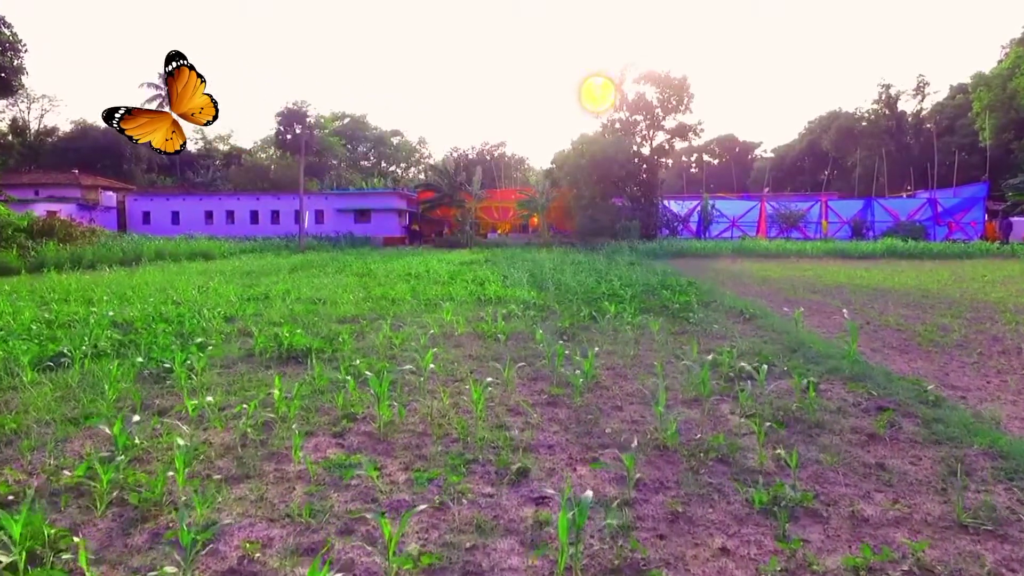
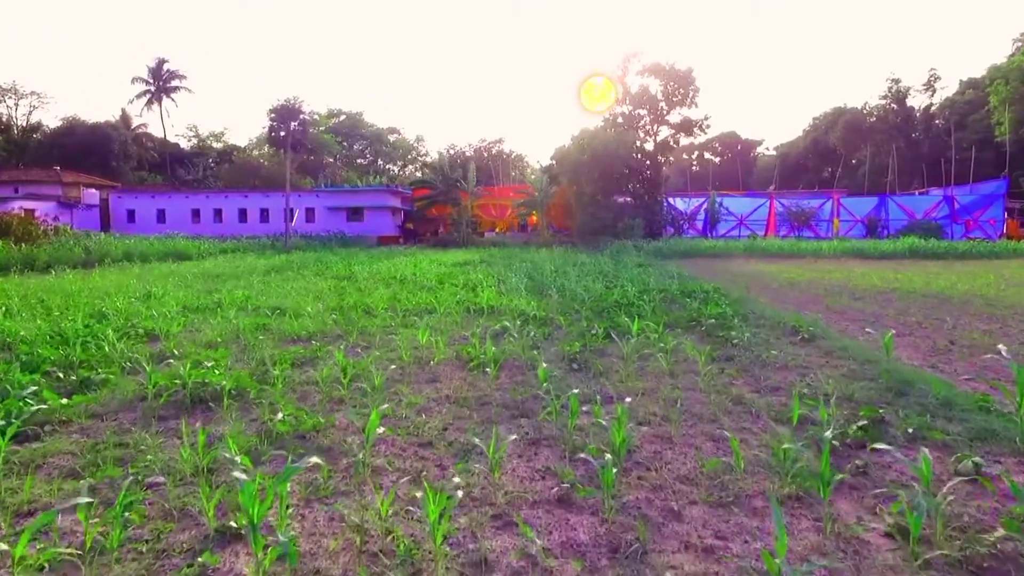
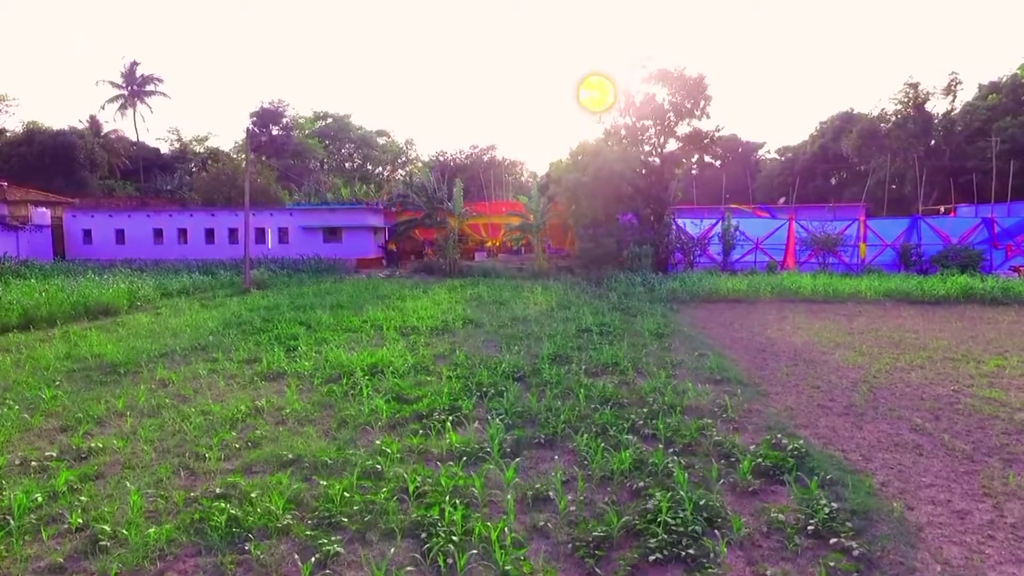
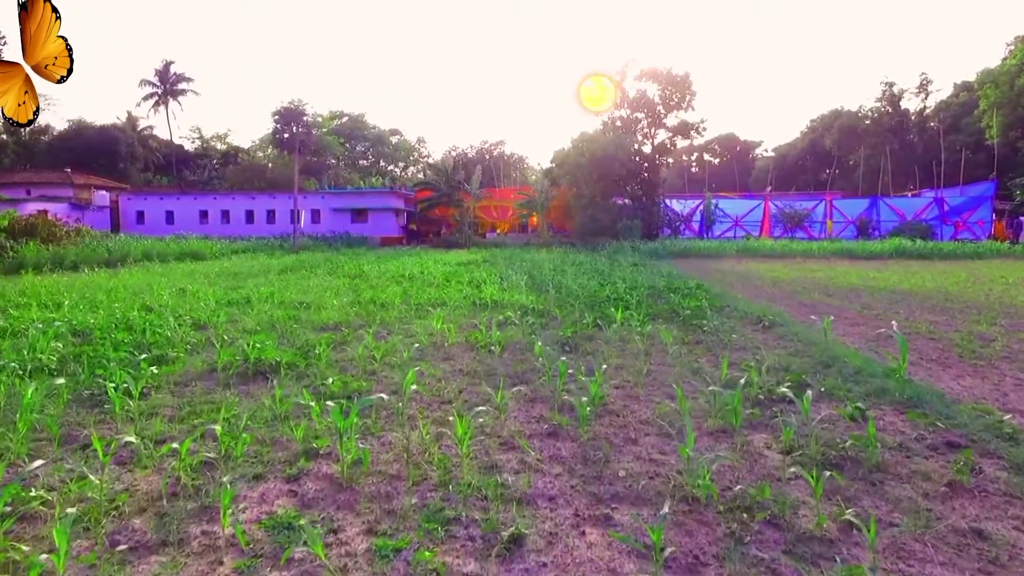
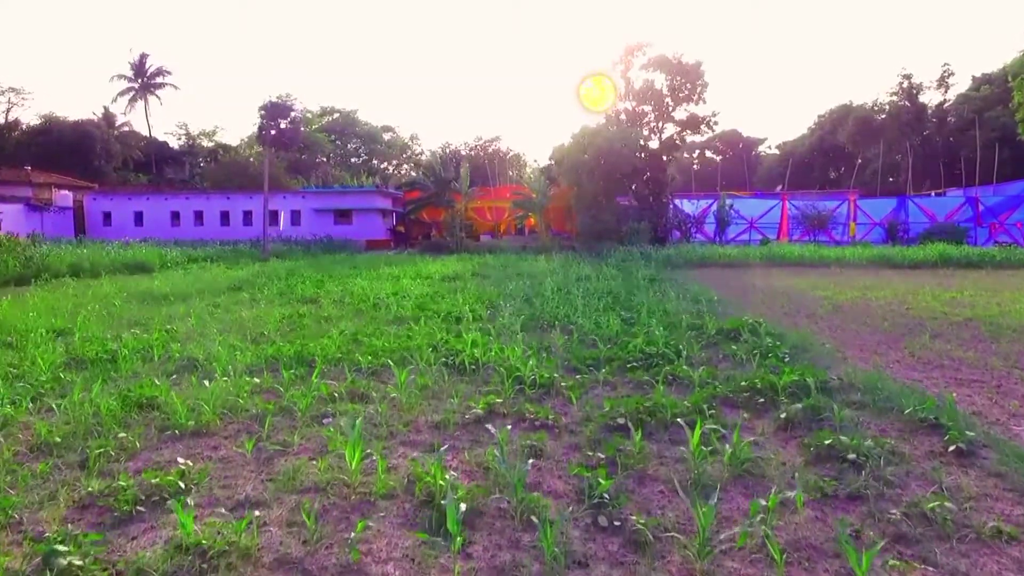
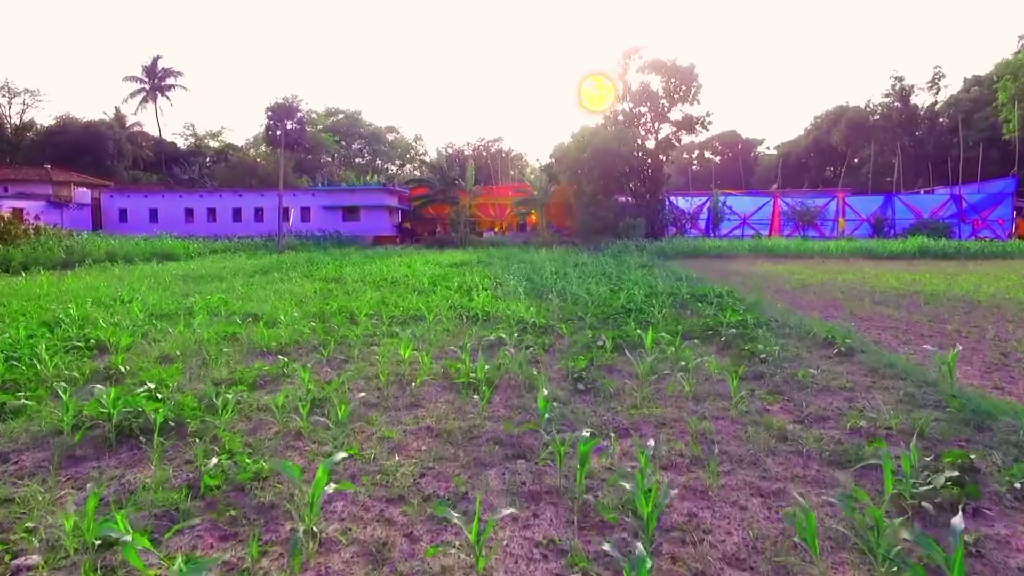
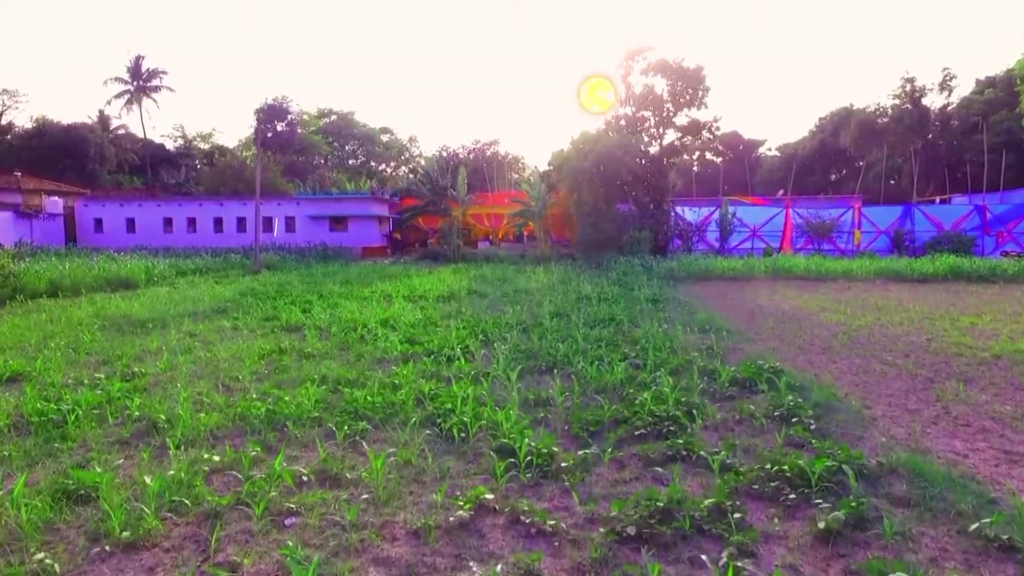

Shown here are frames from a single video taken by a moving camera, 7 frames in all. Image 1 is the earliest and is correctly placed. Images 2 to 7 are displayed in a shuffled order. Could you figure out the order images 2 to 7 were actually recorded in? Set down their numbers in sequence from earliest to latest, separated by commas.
4, 2, 6, 5, 7, 3
